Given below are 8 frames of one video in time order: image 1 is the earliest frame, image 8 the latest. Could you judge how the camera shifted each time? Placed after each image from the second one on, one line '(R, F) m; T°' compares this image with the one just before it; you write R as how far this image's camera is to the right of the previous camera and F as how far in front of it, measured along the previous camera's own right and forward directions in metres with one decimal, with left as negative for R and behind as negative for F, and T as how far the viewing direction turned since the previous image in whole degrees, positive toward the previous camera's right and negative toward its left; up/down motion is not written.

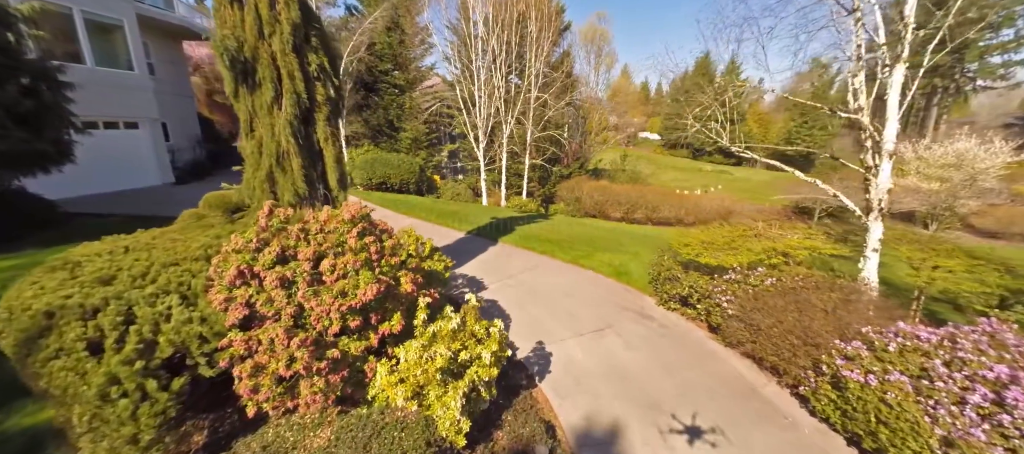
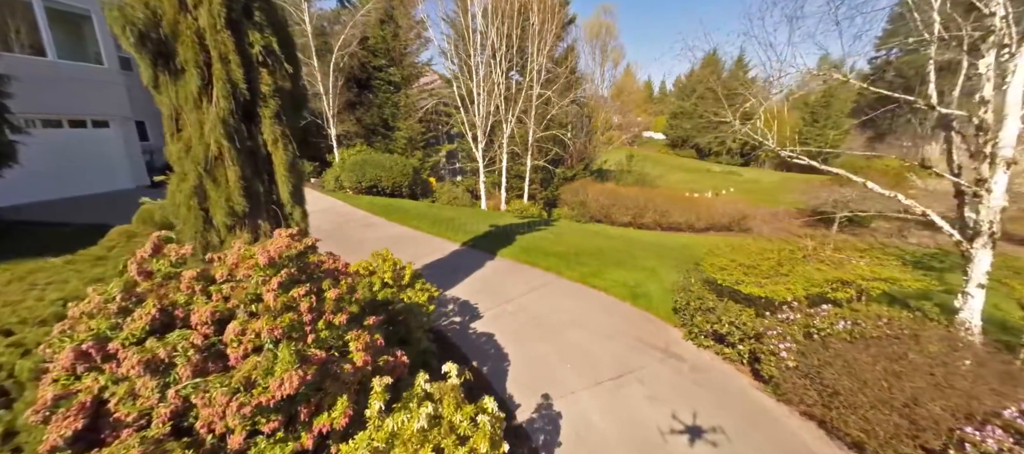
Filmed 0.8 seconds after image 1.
(0.0, +0.8) m; 0°
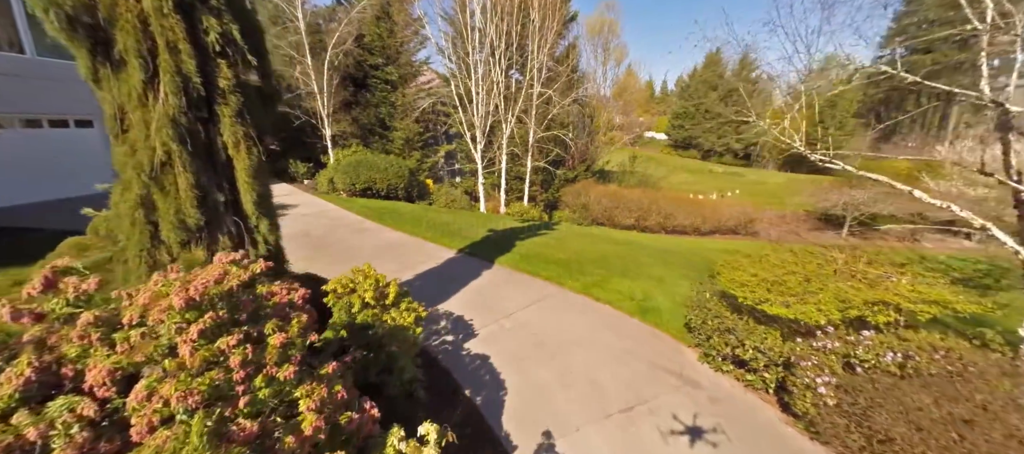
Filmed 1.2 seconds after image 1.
(0.0, +0.4) m; 0°
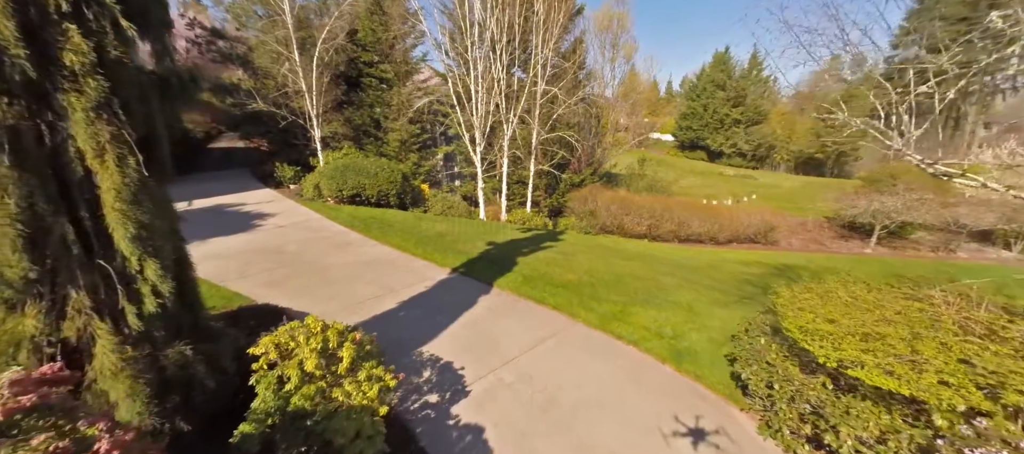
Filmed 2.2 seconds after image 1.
(0.0, +0.9) m; 0°
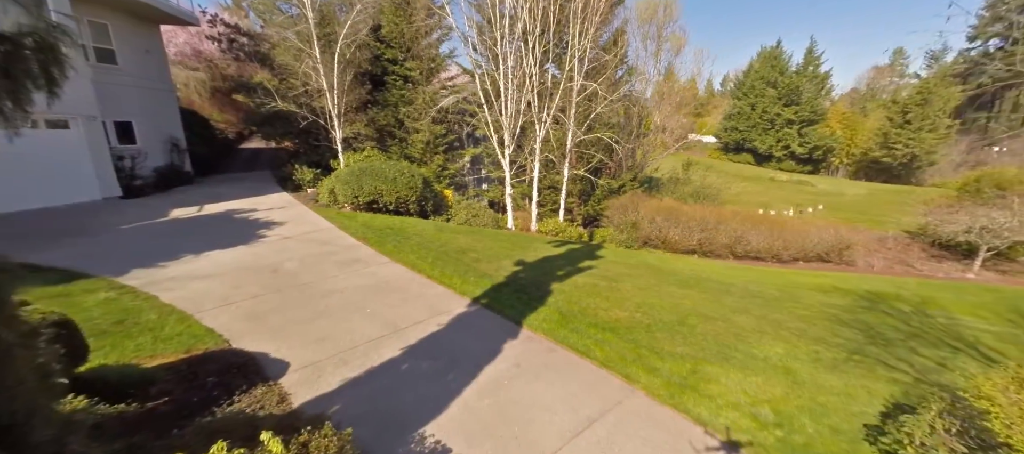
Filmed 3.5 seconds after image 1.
(-0.1, +1.1) m; -4°
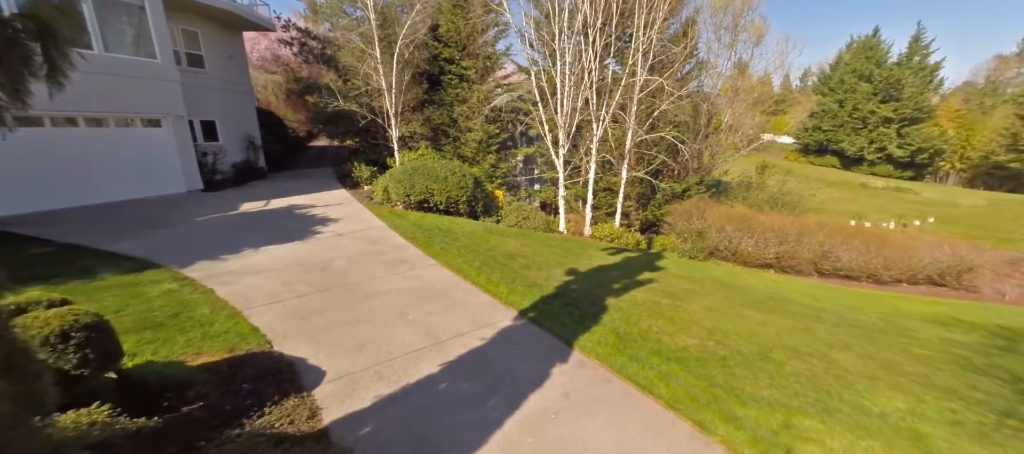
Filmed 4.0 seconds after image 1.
(0.0, +0.4) m; -7°
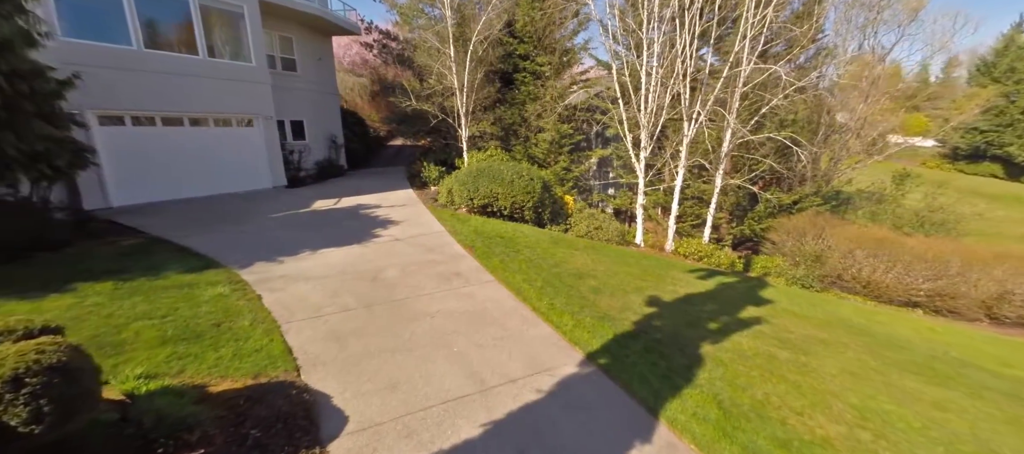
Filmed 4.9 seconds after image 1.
(0.0, +0.9) m; -10°
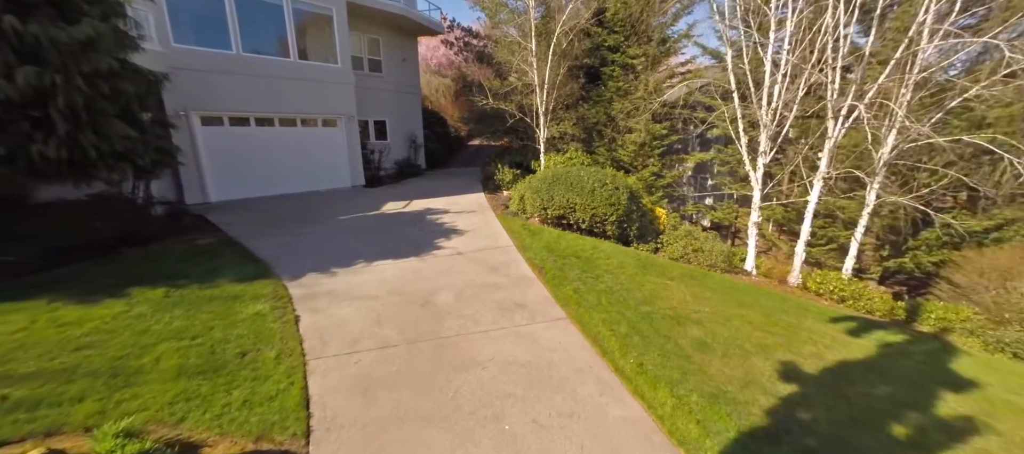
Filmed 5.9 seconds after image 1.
(0.0, +1.1) m; -11°
